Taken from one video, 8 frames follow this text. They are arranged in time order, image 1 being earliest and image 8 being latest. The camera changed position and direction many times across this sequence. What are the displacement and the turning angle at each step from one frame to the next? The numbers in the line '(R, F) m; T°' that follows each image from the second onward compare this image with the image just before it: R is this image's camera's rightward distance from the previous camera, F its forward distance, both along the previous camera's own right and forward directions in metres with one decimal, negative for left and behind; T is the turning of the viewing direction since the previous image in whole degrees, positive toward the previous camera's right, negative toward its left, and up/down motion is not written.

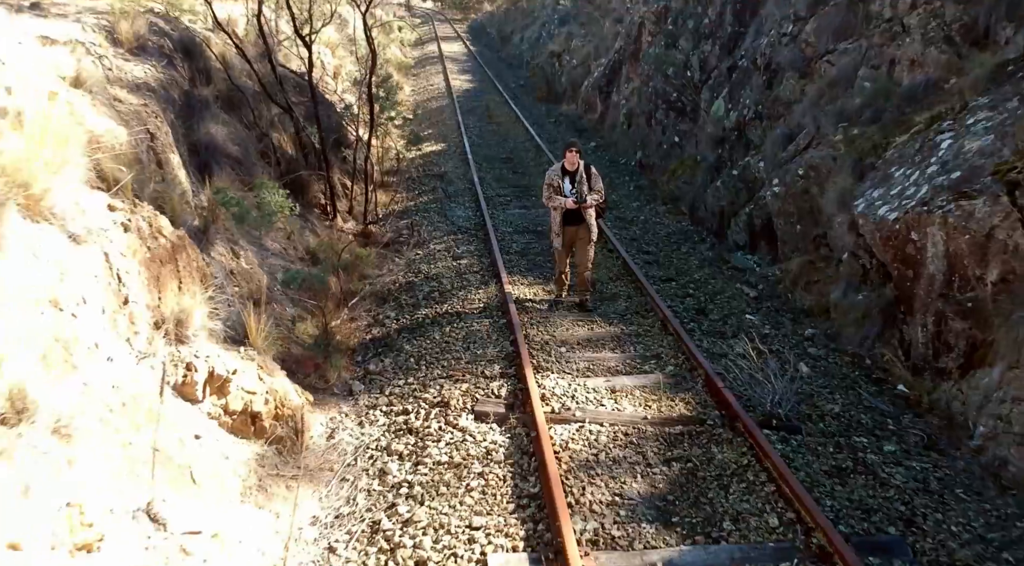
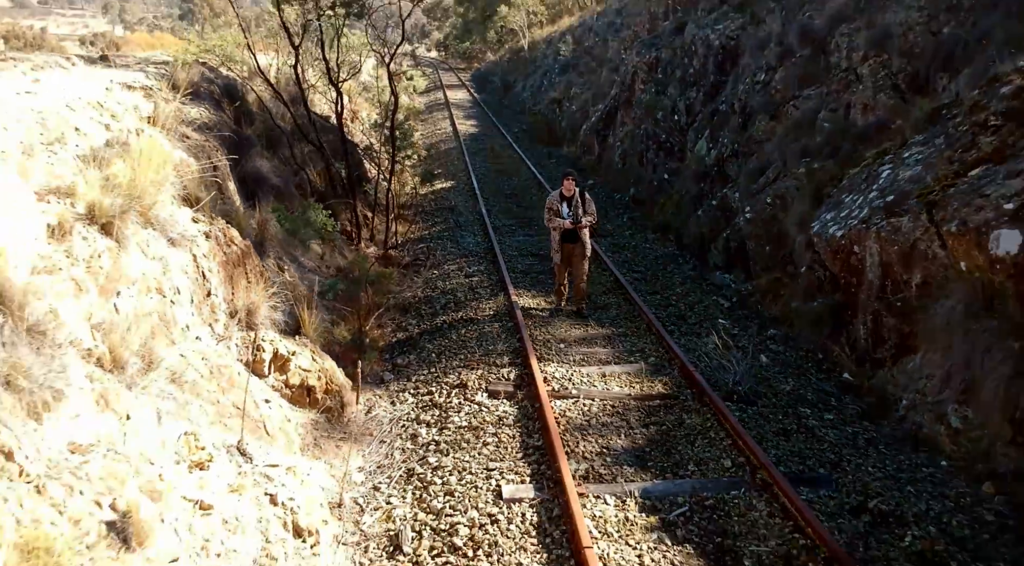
(0.0, -1.2) m; 0°
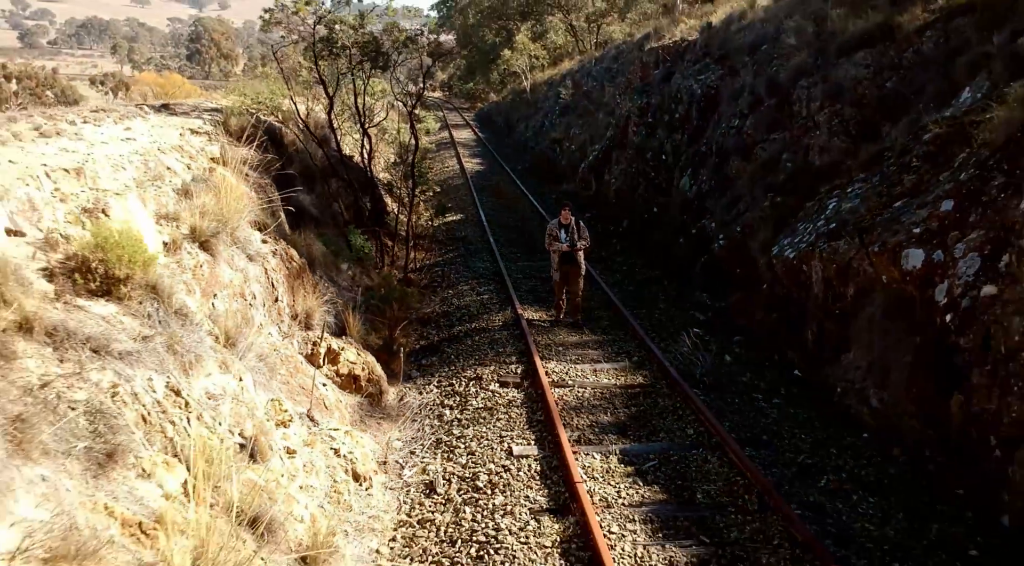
(-0.1, -1.5) m; 0°
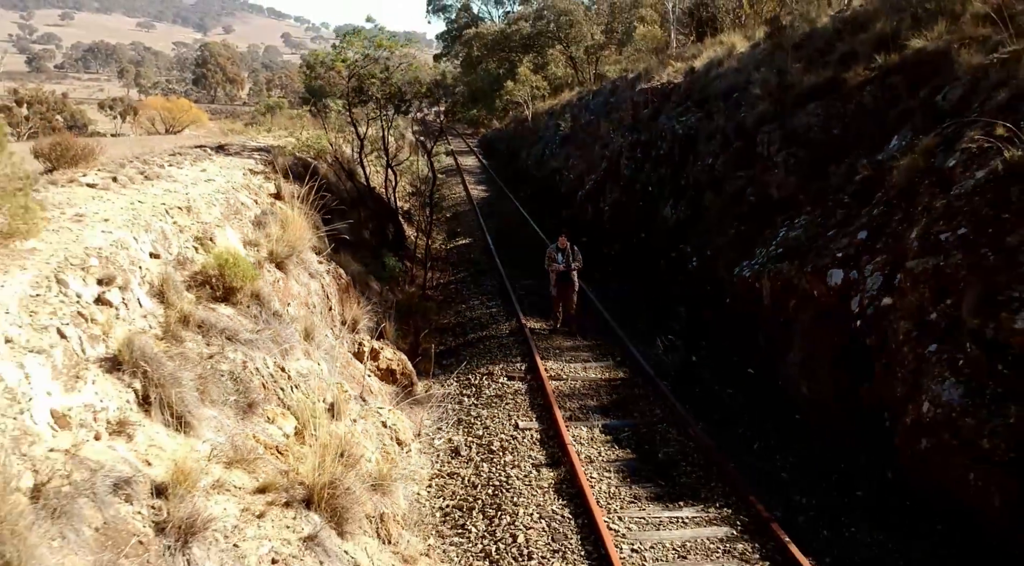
(-0.1, -1.9) m; 0°
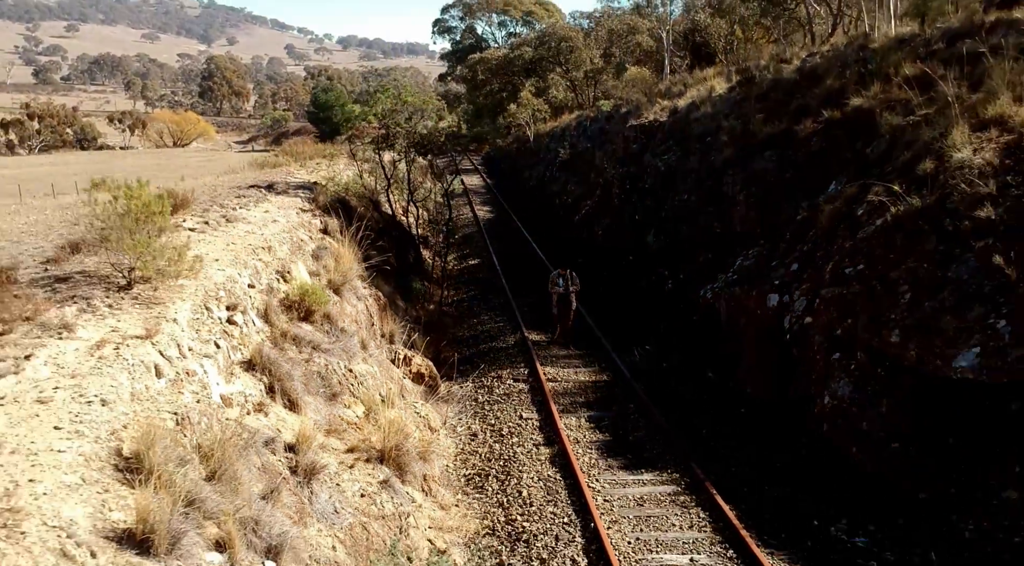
(-0.1, -2.5) m; 0°
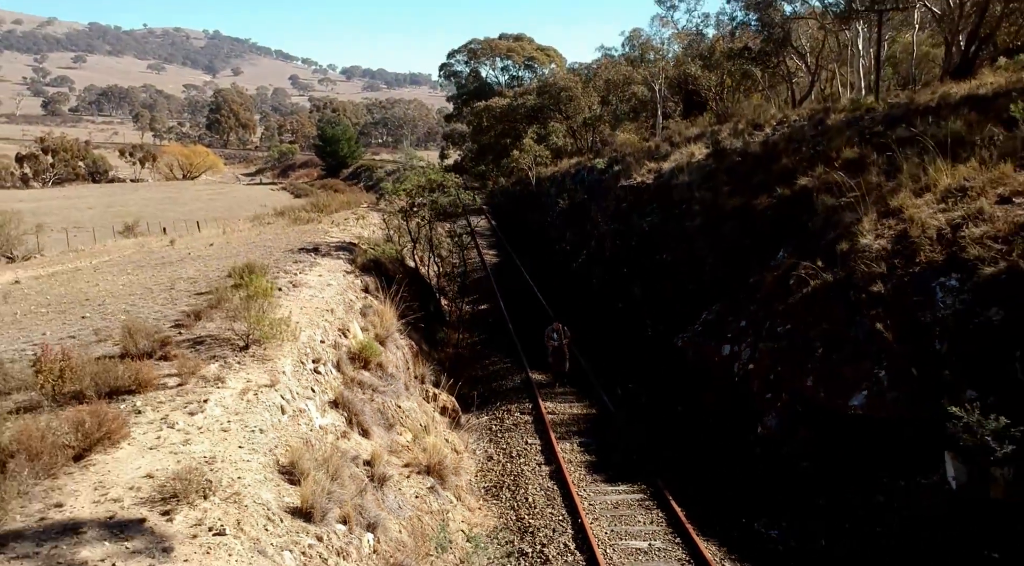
(-0.1, -3.1) m; 0°
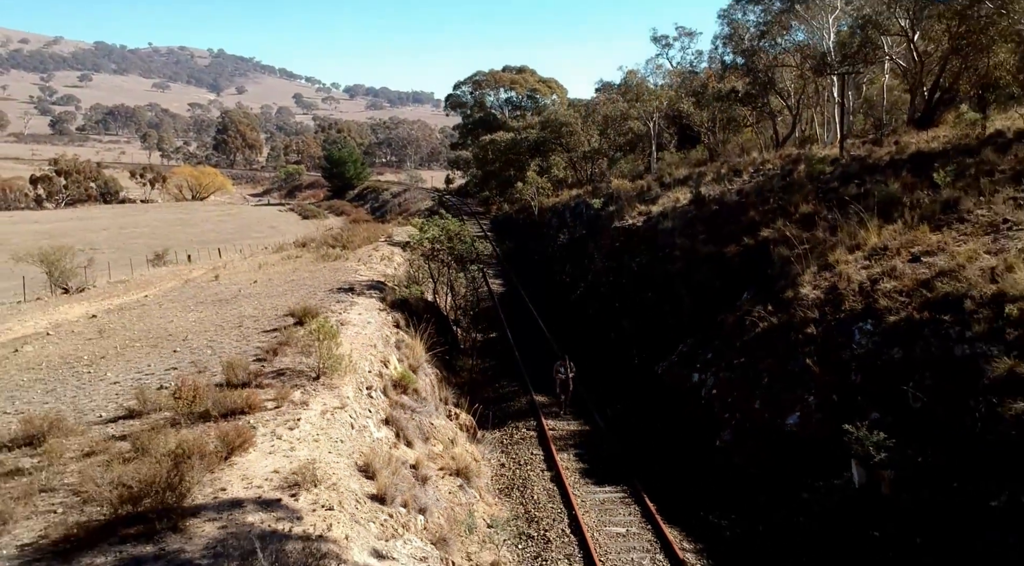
(-0.1, -3.3) m; 0°
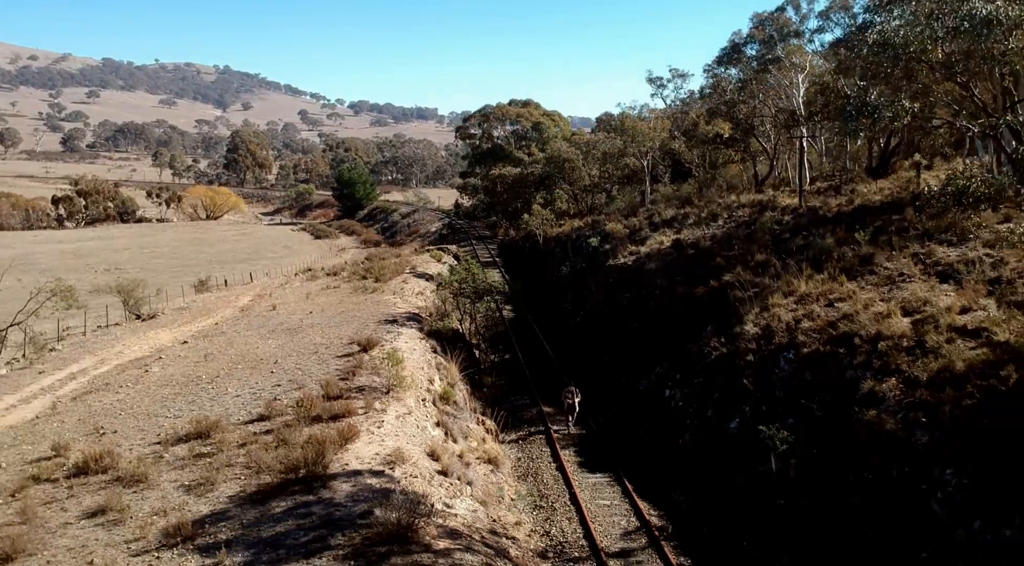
(-0.3, -5.4) m; 0°
